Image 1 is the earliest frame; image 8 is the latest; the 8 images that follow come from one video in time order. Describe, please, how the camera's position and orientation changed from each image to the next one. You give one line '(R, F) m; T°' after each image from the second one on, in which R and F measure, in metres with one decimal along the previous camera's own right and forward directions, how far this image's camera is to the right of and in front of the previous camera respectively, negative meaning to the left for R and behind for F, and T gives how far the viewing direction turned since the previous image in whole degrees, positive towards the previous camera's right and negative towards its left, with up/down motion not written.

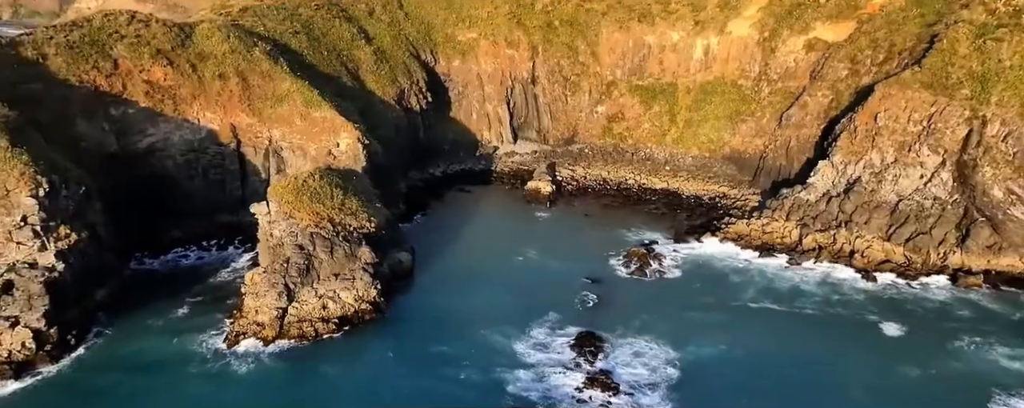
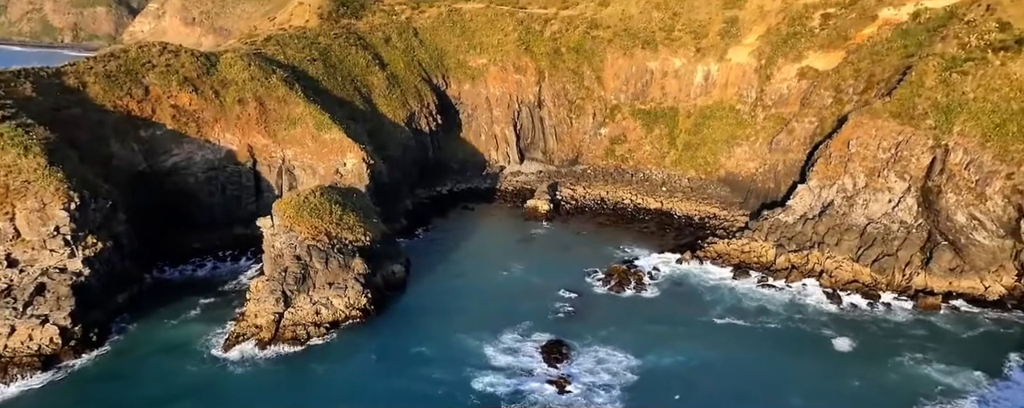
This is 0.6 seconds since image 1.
(+2.9, -3.4) m; -3°
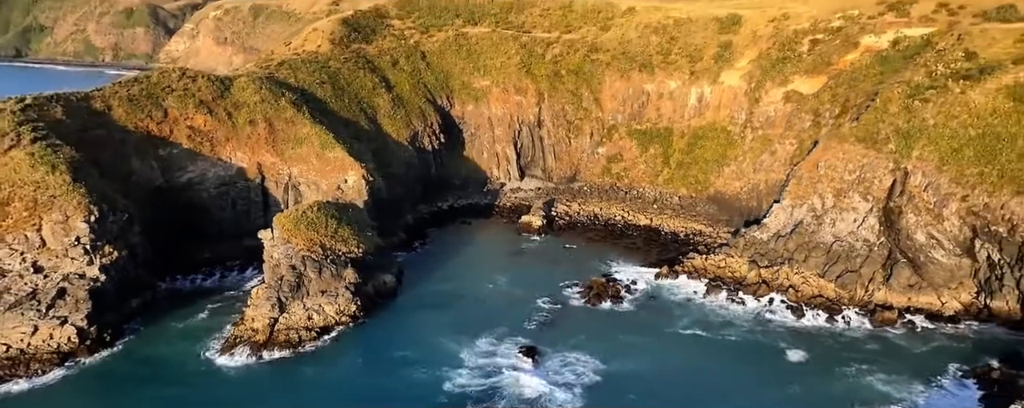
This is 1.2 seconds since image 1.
(+2.8, -3.3) m; -2°
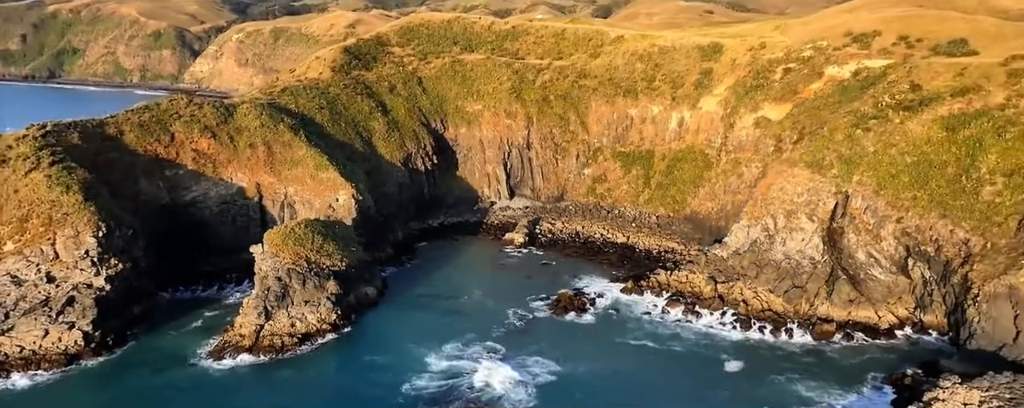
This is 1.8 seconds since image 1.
(+3.6, -4.2) m; -2°
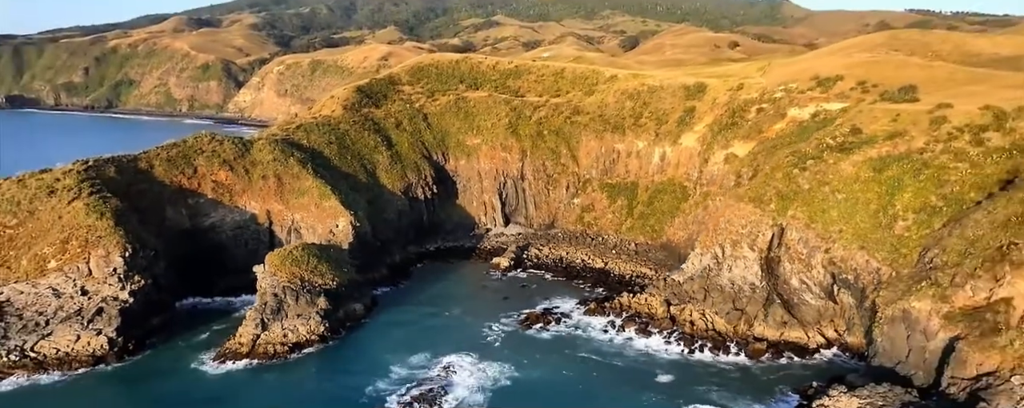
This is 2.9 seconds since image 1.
(+5.5, -6.6) m; -3°
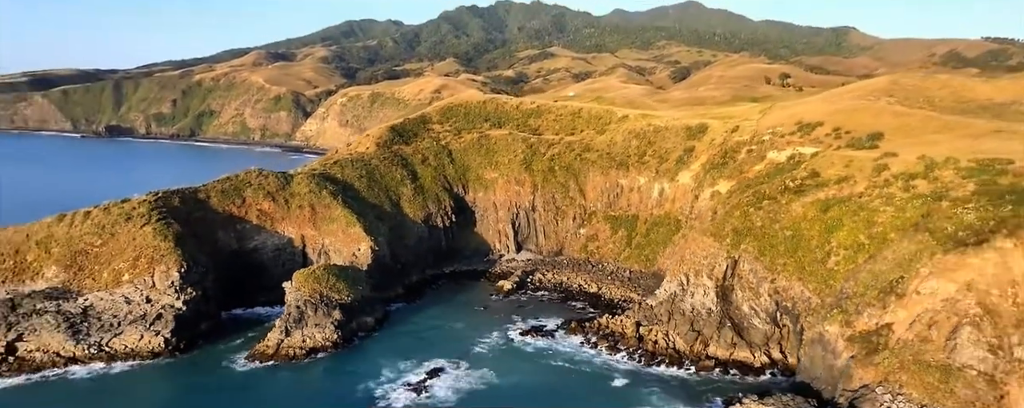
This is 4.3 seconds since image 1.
(+6.9, -9.2) m; -5°
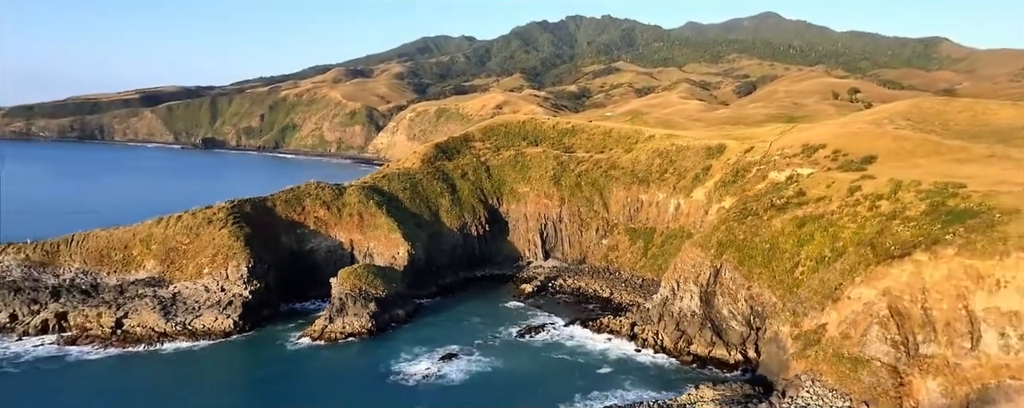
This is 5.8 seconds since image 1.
(+6.5, -9.9) m; -6°
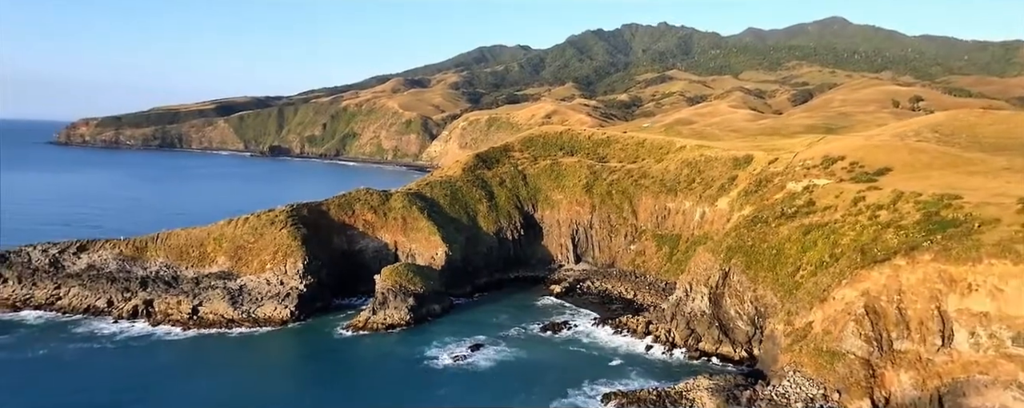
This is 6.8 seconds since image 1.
(+3.5, -7.0) m; -5°
